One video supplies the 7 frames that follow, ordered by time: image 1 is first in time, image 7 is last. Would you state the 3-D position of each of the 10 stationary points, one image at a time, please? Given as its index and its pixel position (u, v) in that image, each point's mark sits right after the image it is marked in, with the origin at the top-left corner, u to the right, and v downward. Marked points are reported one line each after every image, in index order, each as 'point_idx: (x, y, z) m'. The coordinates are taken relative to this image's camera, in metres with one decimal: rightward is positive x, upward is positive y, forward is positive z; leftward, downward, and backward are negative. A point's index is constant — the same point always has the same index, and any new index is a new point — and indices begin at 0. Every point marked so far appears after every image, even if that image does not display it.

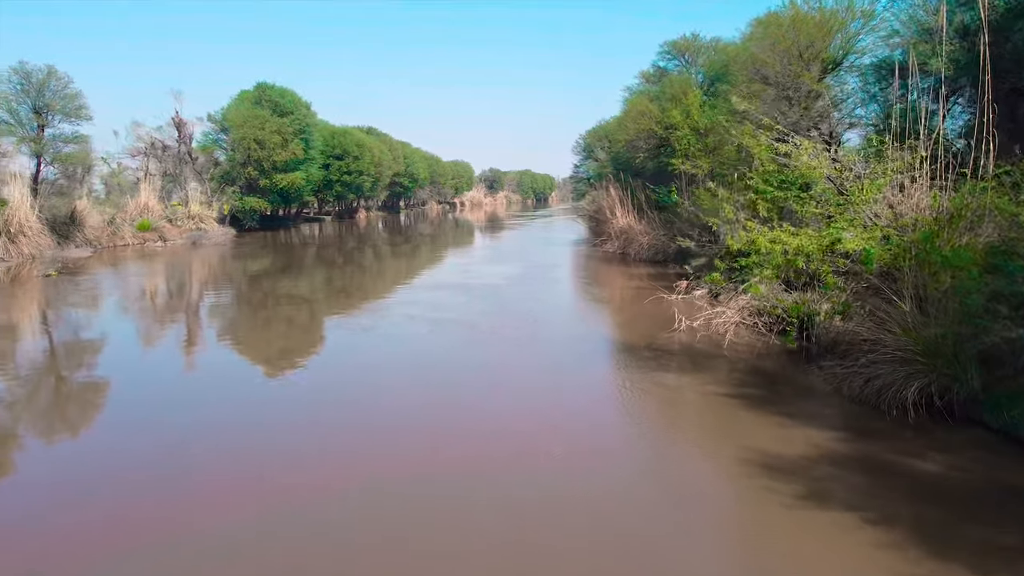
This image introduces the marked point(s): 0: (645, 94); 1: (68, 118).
0: (+3.9, +5.6, +18.7) m
1: (-13.5, +5.2, +19.4) m
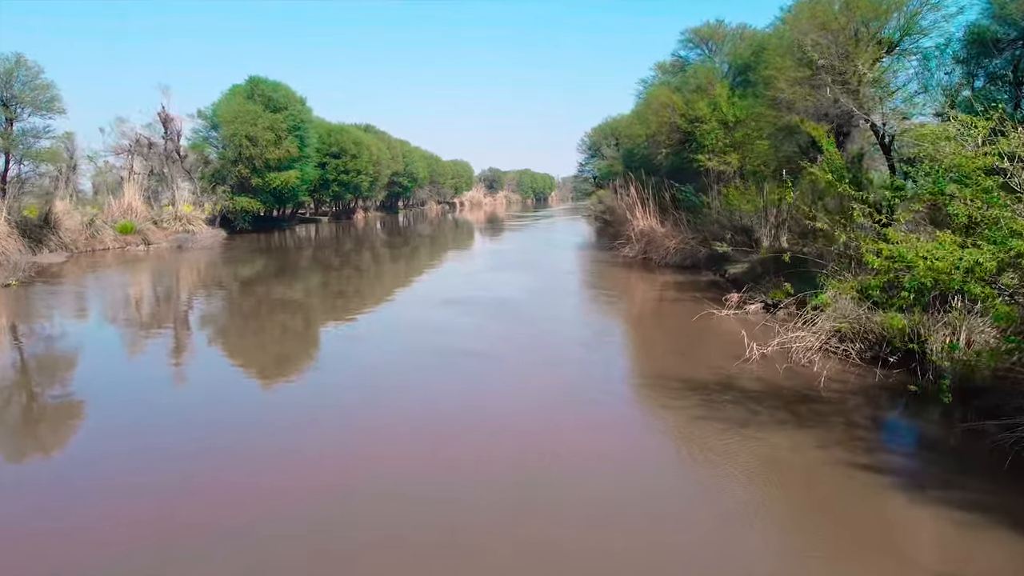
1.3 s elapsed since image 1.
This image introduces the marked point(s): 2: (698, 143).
0: (+4.2, +5.4, +17.4) m
1: (-13.2, +5.0, +18.0) m
2: (+4.5, +3.5, +15.5) m
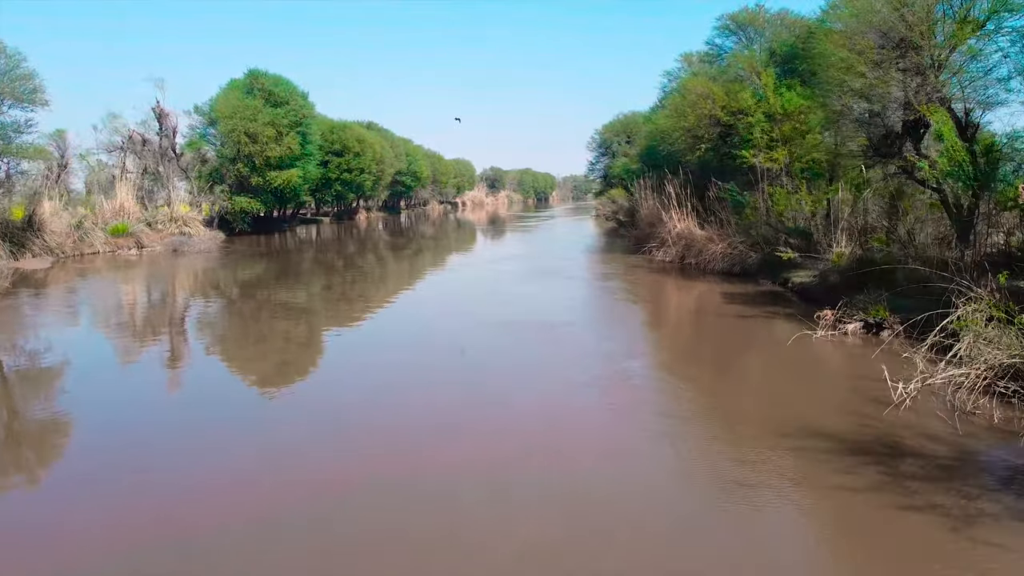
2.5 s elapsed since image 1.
0: (+4.7, +5.3, +16.1) m
1: (-12.7, +4.8, +16.6) m
2: (+5.1, +3.4, +14.3) m
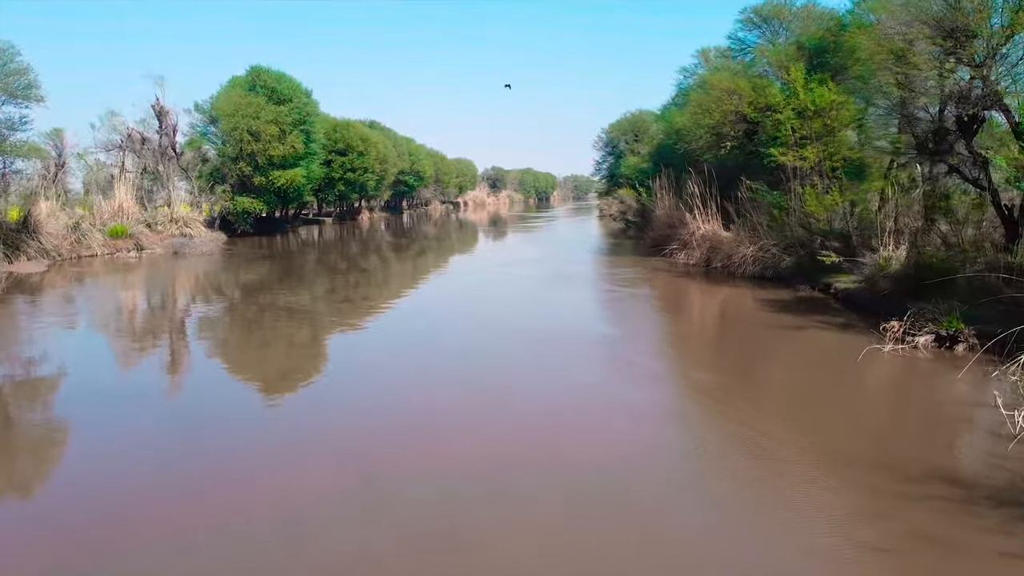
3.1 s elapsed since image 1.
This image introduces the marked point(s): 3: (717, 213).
0: (+5.1, +5.2, +15.5) m
1: (-12.3, +4.7, +16.0) m
2: (+5.4, +3.3, +13.7) m
3: (+4.8, +1.8, +15.1) m
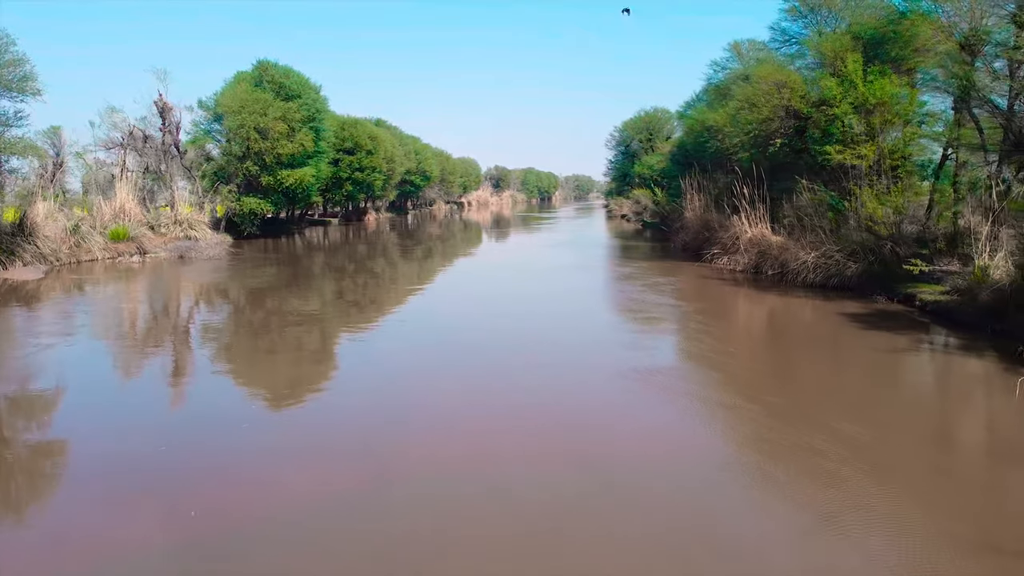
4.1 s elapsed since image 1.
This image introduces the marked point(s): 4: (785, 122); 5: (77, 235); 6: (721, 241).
0: (+5.7, +5.0, +14.6) m
1: (-11.7, +4.5, +15.0) m
2: (+6.1, +3.1, +12.7) m
3: (+5.4, +1.6, +14.2) m
4: (+5.6, +3.5, +13.4) m
5: (-12.4, +1.5, +18.4) m
6: (+4.8, +1.1, +15.0) m
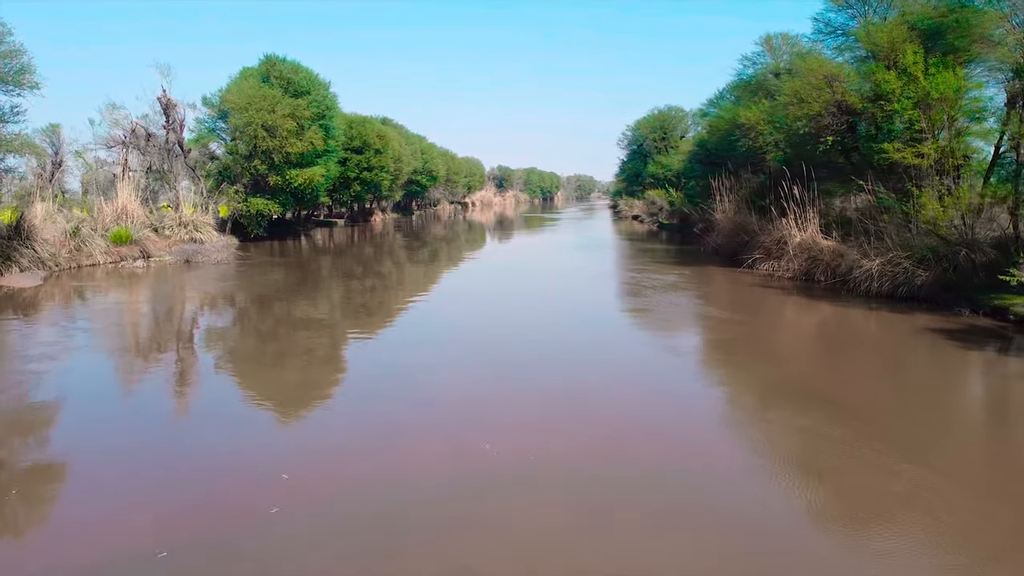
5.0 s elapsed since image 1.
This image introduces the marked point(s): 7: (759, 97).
0: (+6.3, +4.9, +13.7) m
1: (-11.1, +4.4, +14.1) m
2: (+6.7, +3.0, +11.9) m
3: (+6.0, +1.5, +13.3) m
4: (+6.2, +3.3, +12.6) m
5: (-11.8, +1.4, +17.5) m
6: (+5.4, +0.9, +14.1) m
7: (+6.3, +5.2, +17.2) m
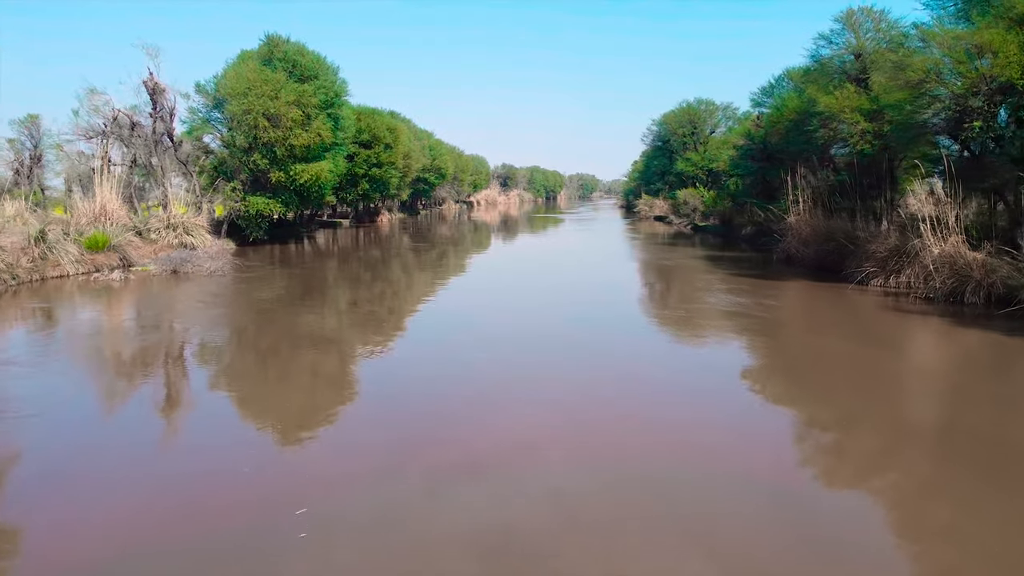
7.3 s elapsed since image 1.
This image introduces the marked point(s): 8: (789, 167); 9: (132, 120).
0: (+7.3, +4.5, +11.4) m
1: (-10.1, +4.1, +11.7) m
2: (+7.7, +2.6, +9.5) m
3: (+7.0, +1.1, +11.0) m
4: (+7.2, +3.0, +10.3) m
5: (-10.9, +1.1, +15.1) m
6: (+6.4, +0.6, +11.8) m
7: (+7.3, +4.9, +14.9) m
8: (+7.4, +3.4, +17.7) m
9: (-11.4, +5.0, +19.3) m
